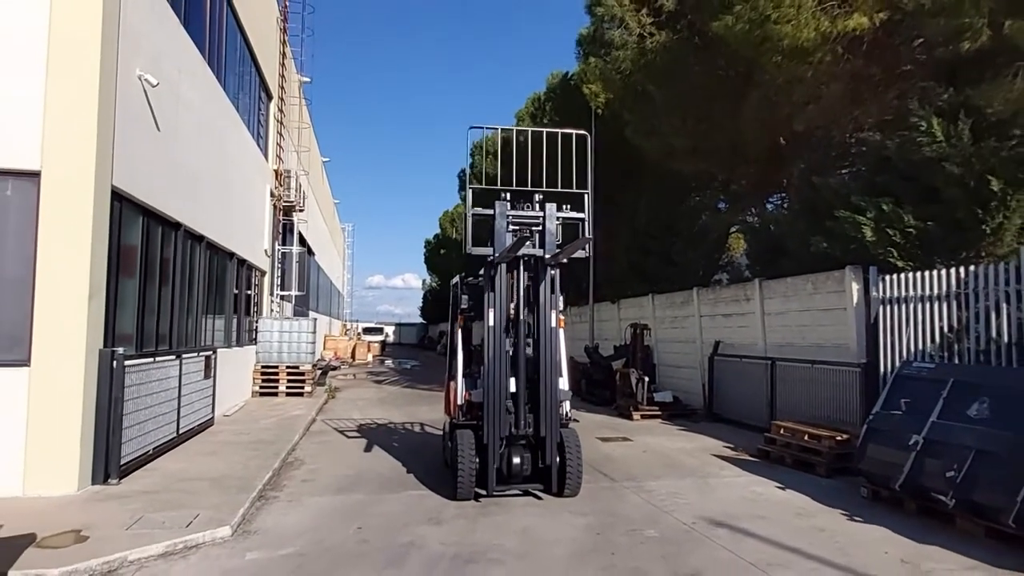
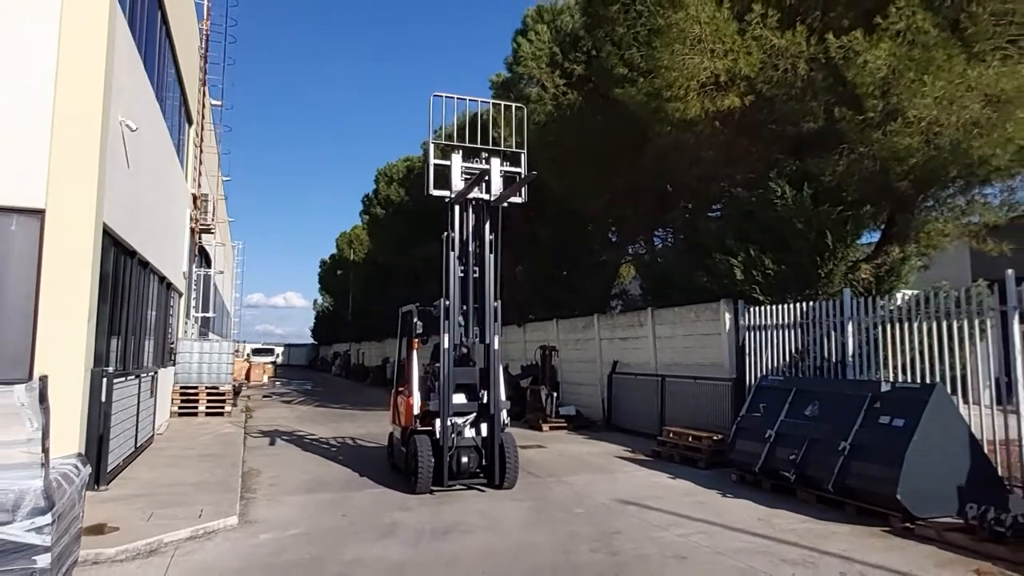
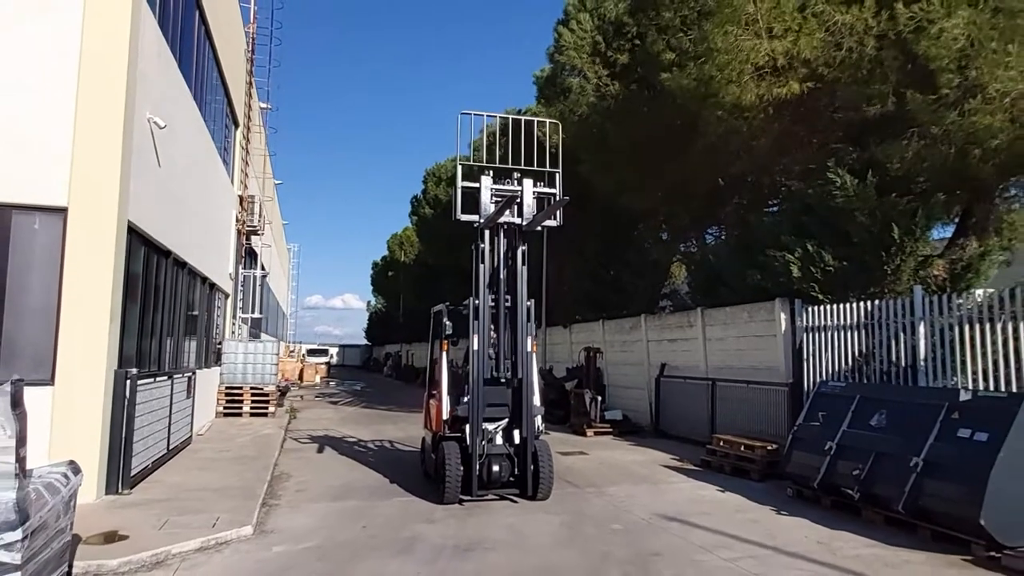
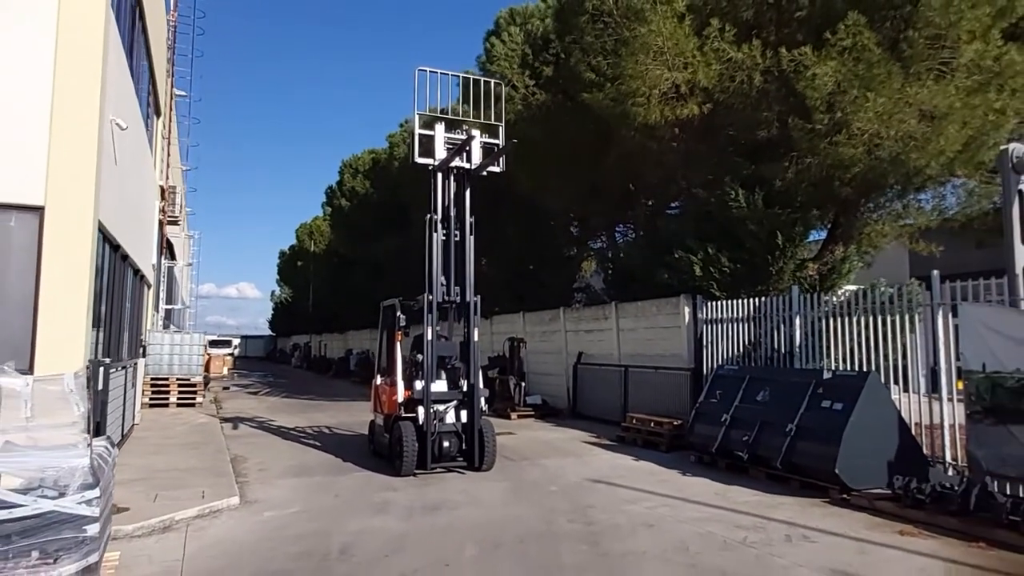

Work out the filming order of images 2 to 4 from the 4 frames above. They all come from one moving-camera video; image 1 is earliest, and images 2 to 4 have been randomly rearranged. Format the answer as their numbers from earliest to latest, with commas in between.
3, 2, 4
